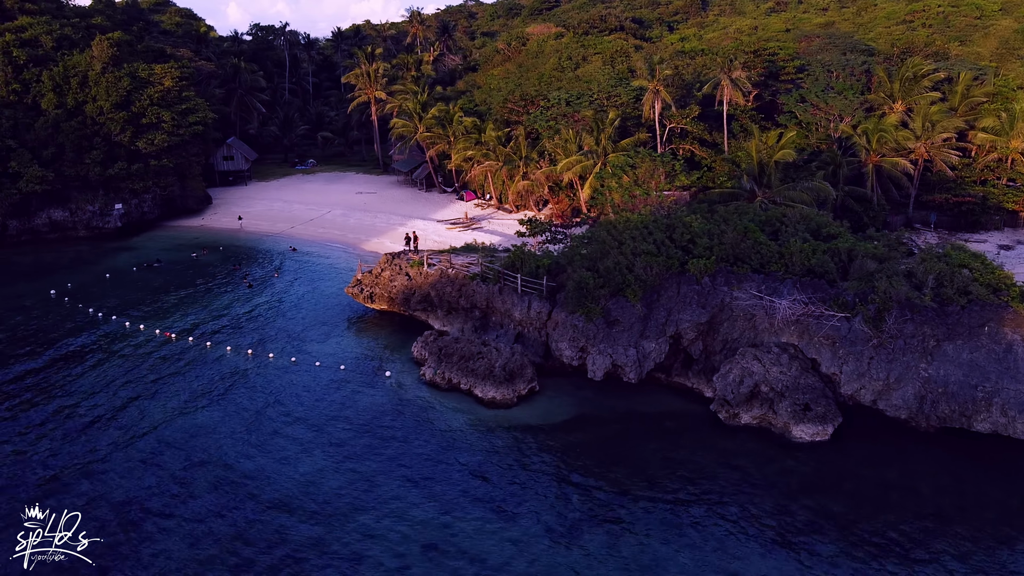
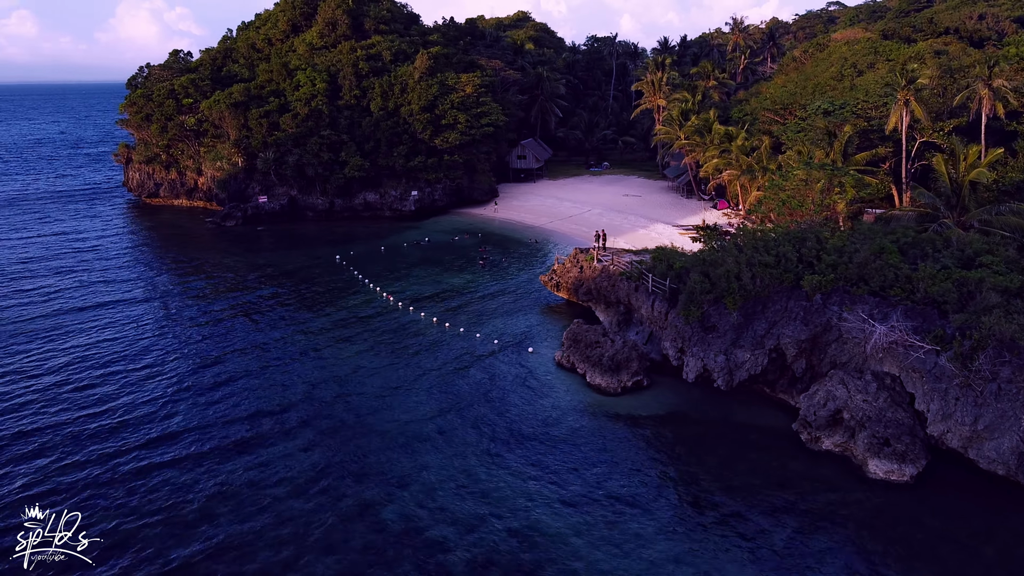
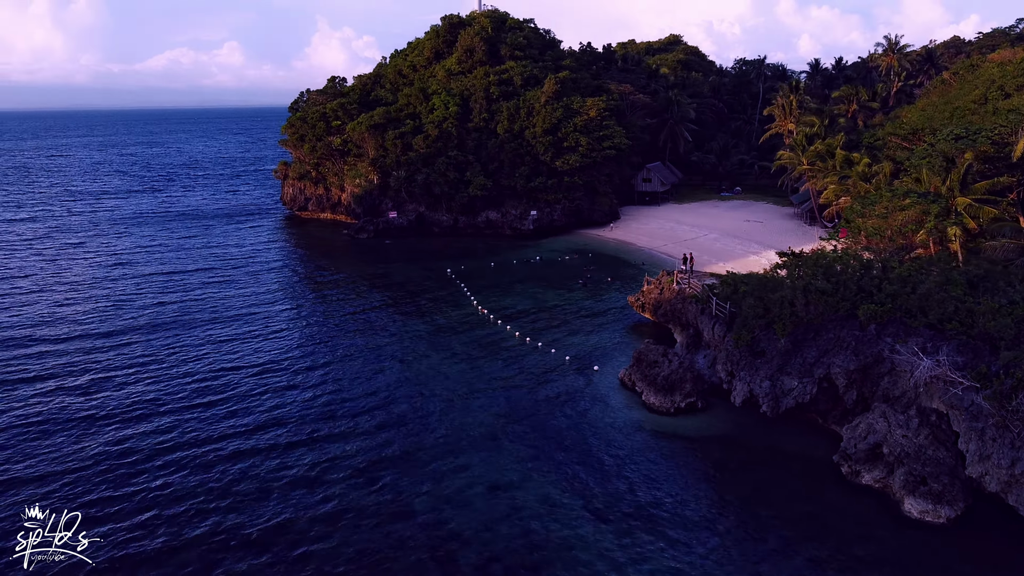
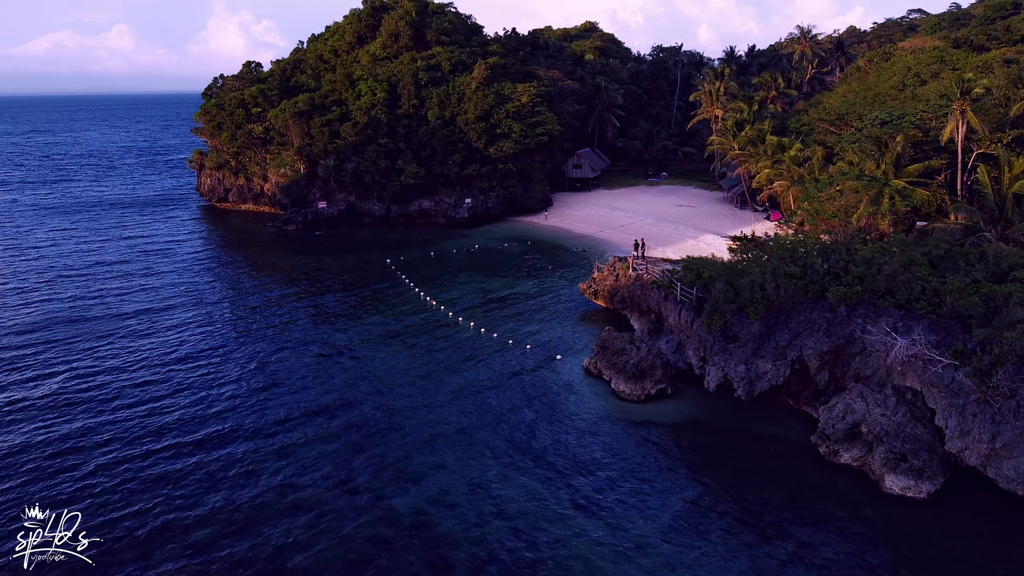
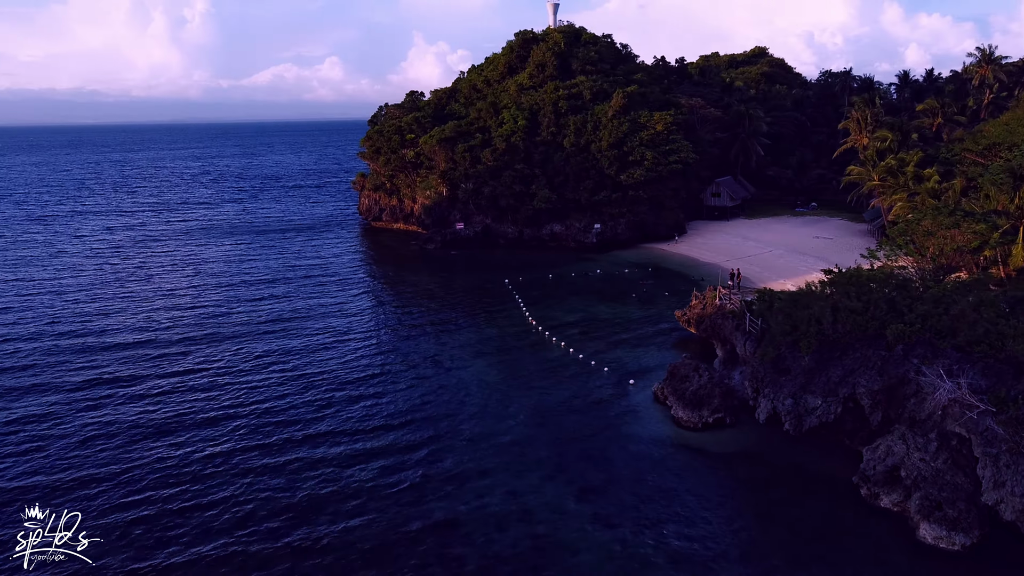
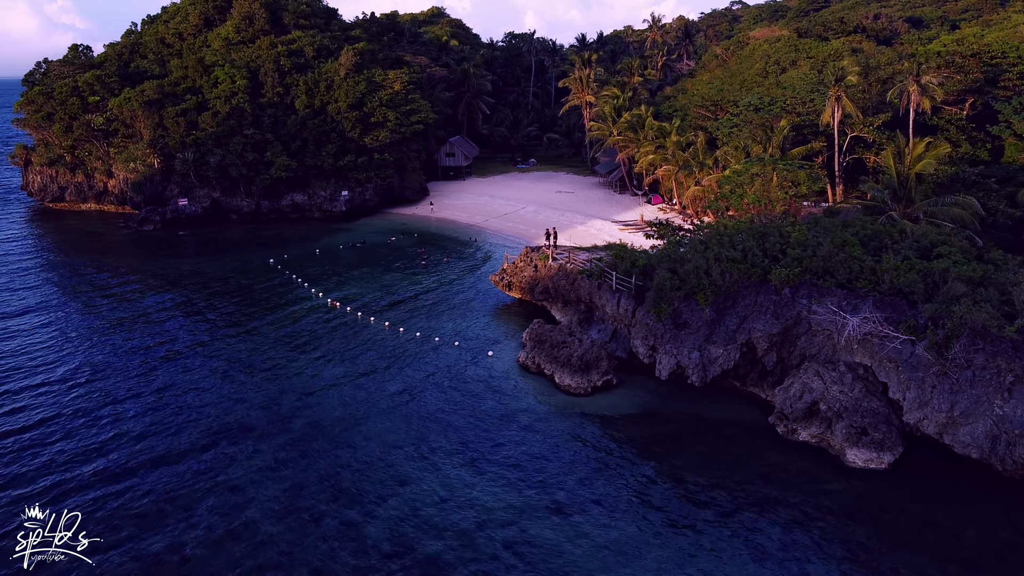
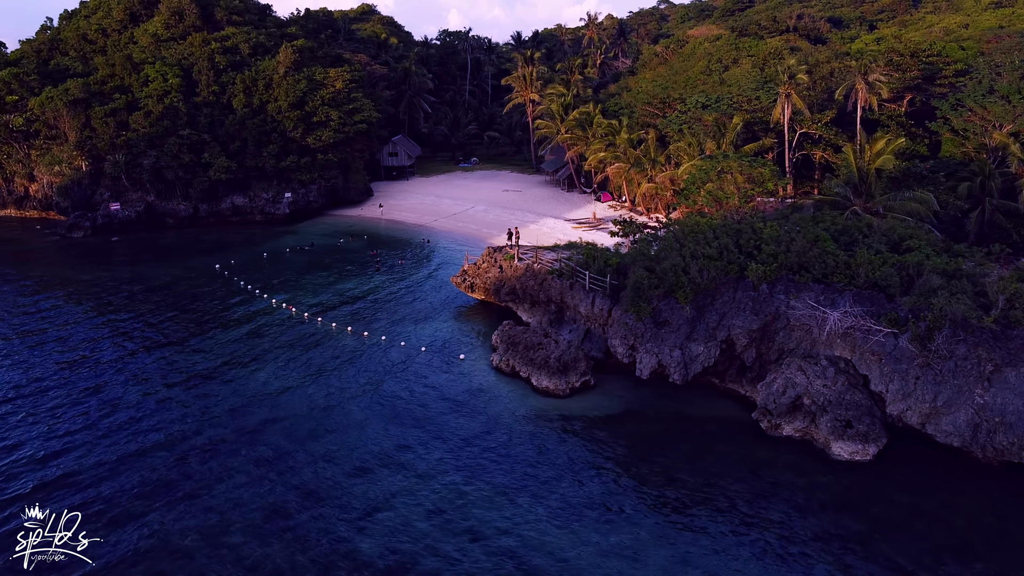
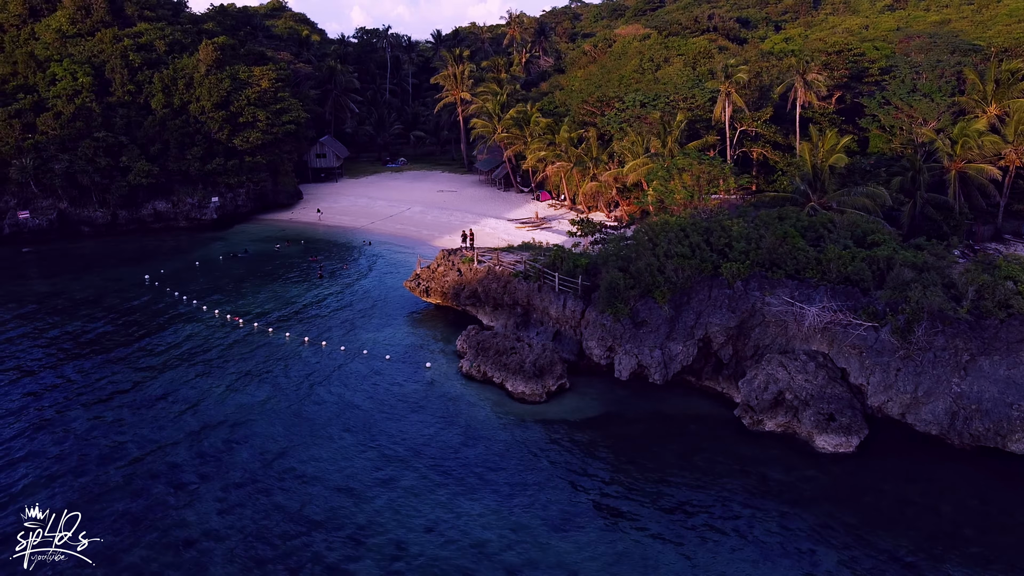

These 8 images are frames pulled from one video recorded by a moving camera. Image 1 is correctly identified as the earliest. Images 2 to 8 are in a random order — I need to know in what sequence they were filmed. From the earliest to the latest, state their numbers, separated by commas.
8, 7, 6, 2, 4, 3, 5
